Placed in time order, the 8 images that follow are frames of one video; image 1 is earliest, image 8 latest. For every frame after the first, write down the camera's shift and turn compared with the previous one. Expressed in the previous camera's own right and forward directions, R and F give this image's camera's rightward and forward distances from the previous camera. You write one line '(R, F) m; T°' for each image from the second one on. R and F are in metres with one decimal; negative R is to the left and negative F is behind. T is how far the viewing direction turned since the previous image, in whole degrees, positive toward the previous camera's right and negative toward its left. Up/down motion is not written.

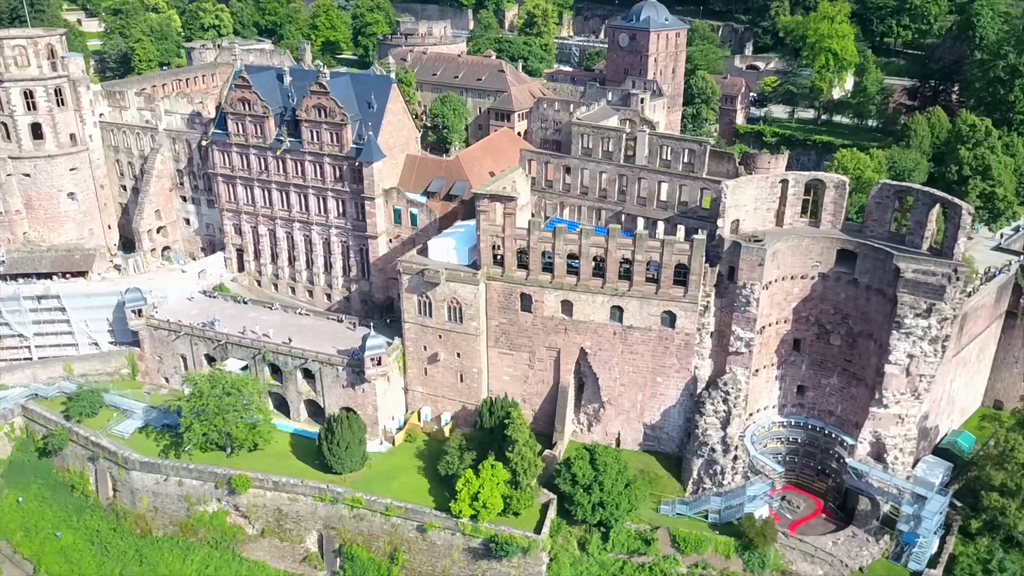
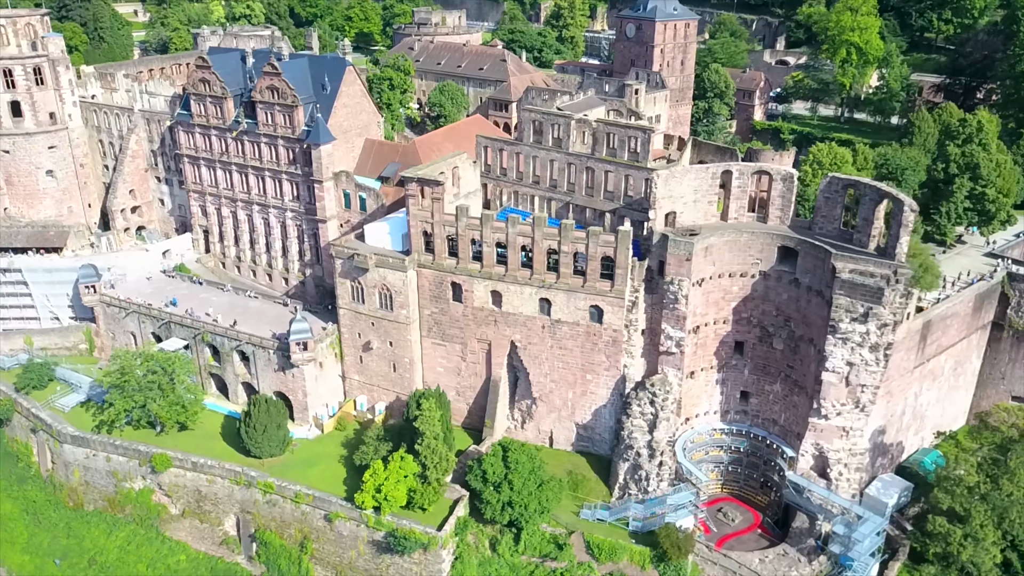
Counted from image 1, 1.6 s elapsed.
(+9.5, +2.4) m; -5°
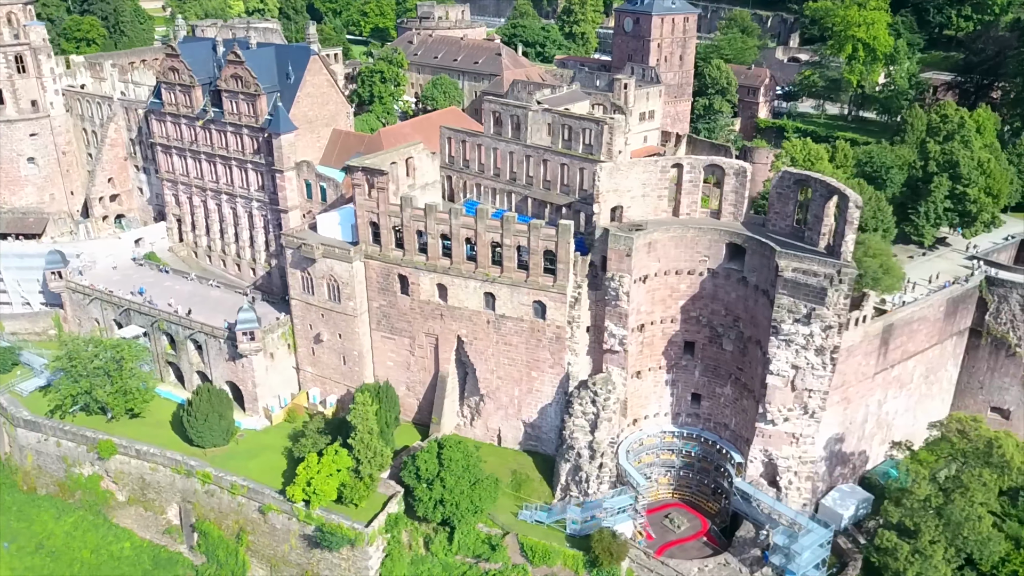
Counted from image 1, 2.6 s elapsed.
(+6.1, +1.4) m; -3°
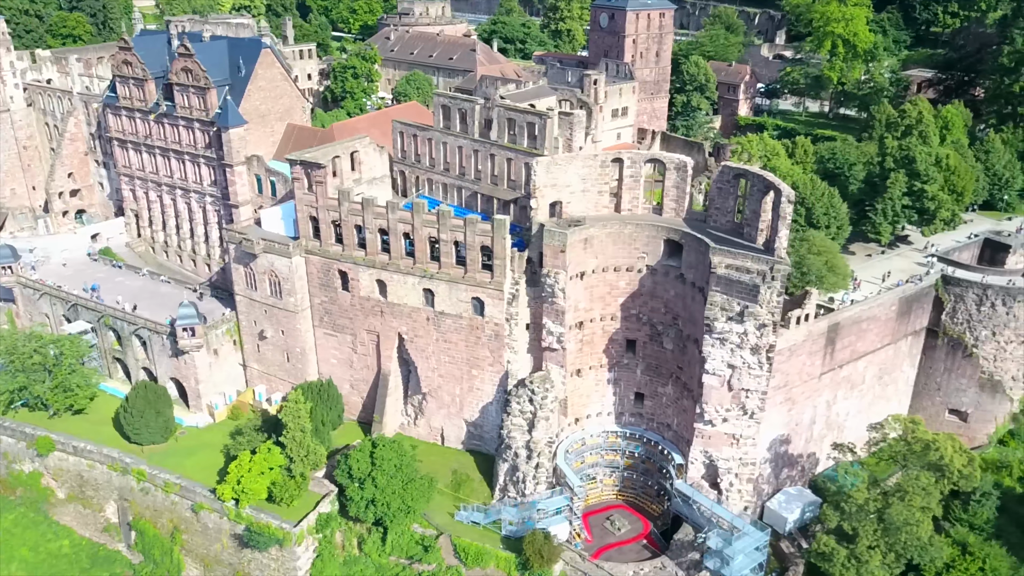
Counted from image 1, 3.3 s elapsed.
(+4.4, +1.0) m; -1°
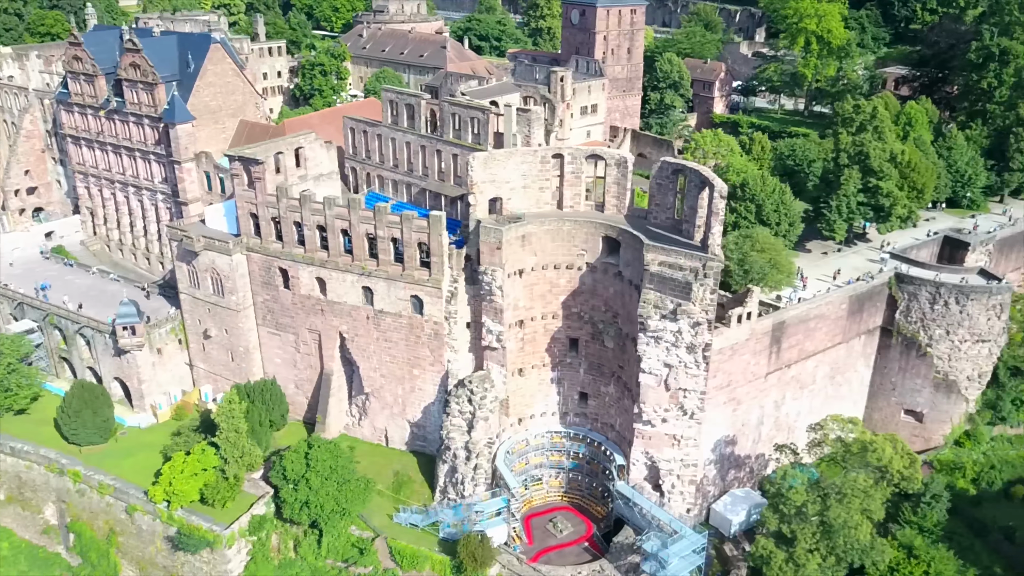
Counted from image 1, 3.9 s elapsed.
(+3.7, +0.9) m; 0°
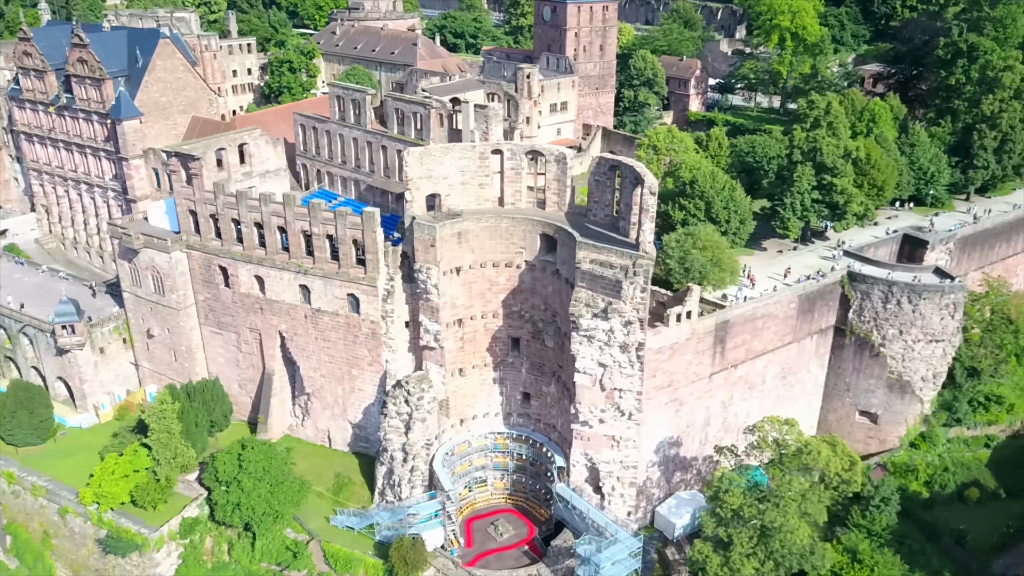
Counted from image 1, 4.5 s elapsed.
(+3.7, +0.9) m; 0°
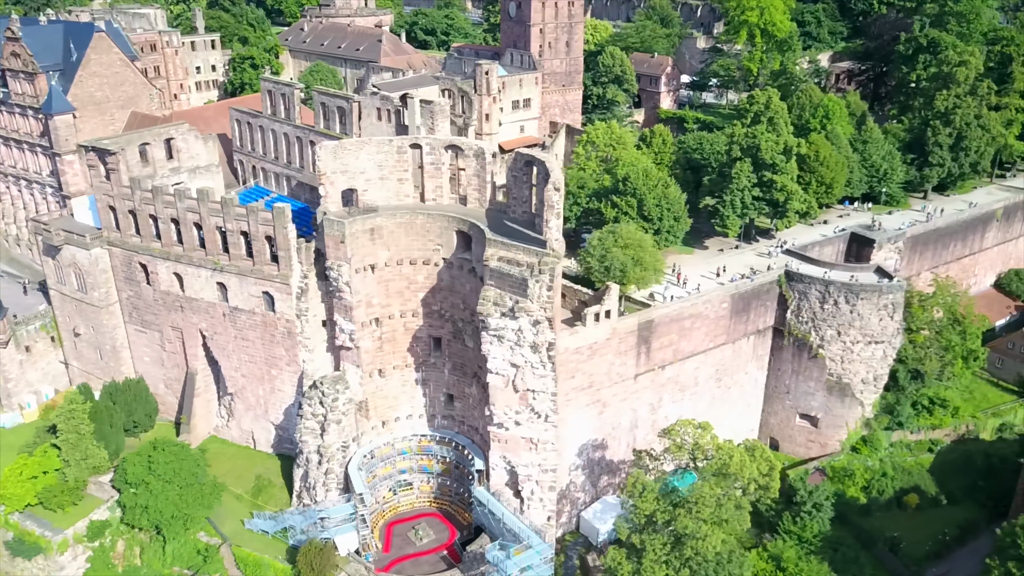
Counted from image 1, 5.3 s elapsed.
(+5.0, +1.2) m; 0°
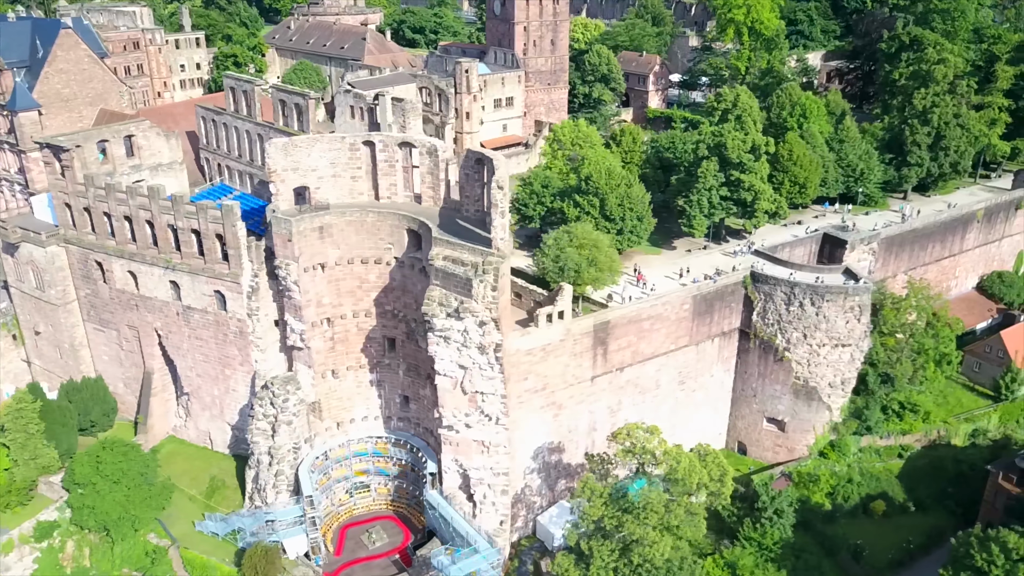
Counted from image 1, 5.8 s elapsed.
(+3.1, +0.8) m; -1°
